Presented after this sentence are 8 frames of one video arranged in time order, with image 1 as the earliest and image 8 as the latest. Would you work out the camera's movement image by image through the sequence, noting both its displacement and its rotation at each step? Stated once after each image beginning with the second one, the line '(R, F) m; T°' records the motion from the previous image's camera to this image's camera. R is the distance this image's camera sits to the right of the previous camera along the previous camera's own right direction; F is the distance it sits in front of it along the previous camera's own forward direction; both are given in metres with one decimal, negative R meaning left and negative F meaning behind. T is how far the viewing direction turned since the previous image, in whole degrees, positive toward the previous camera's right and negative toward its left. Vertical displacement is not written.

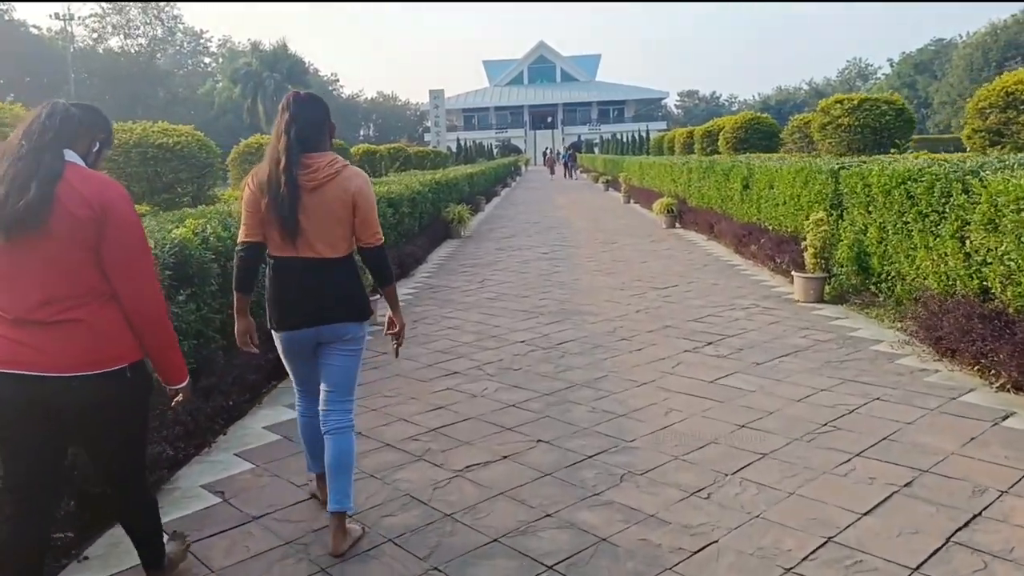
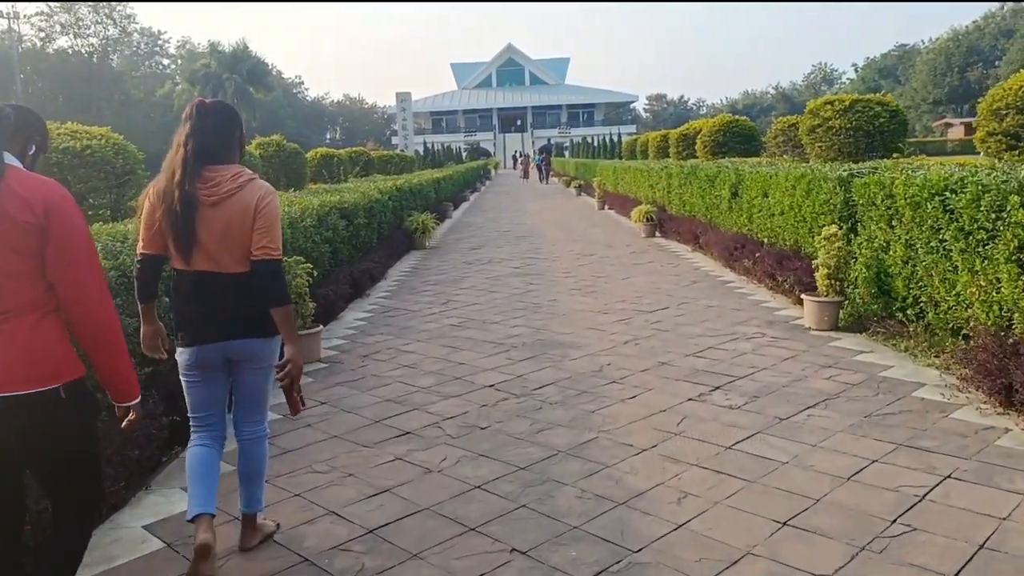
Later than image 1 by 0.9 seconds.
(0.0, +0.9) m; +2°
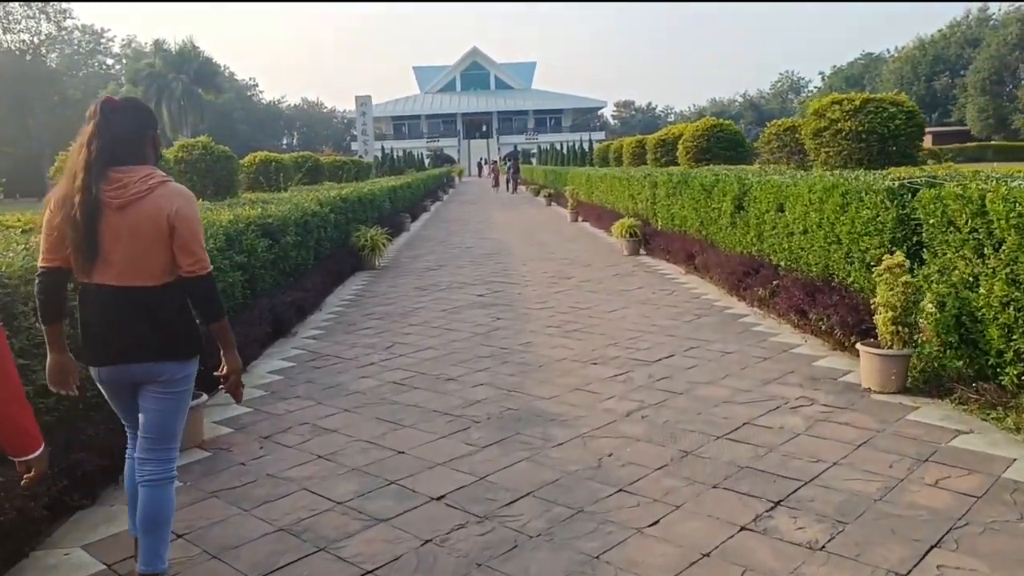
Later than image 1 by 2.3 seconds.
(0.0, +1.4) m; +2°
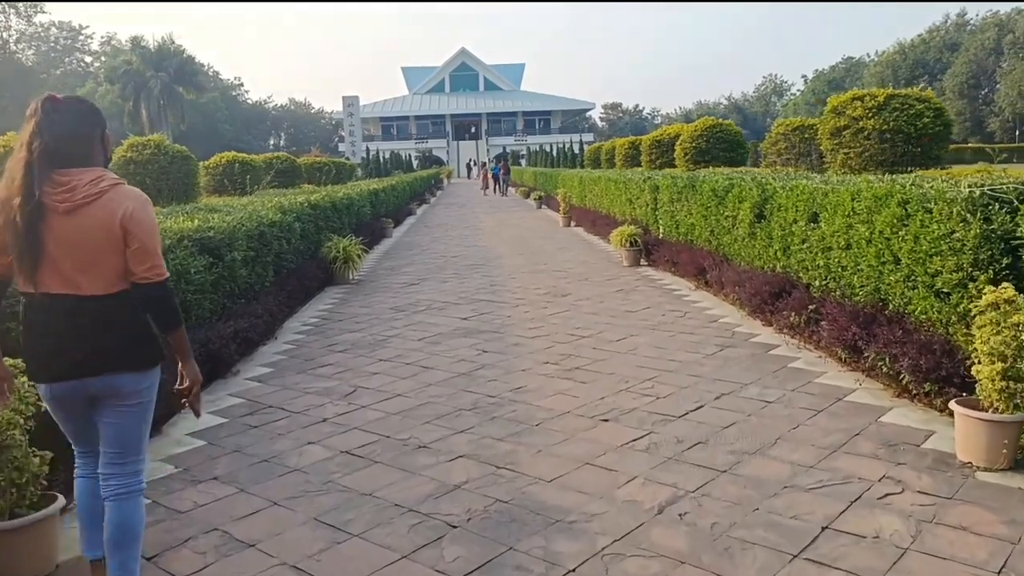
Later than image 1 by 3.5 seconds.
(0.0, +1.0) m; +1°
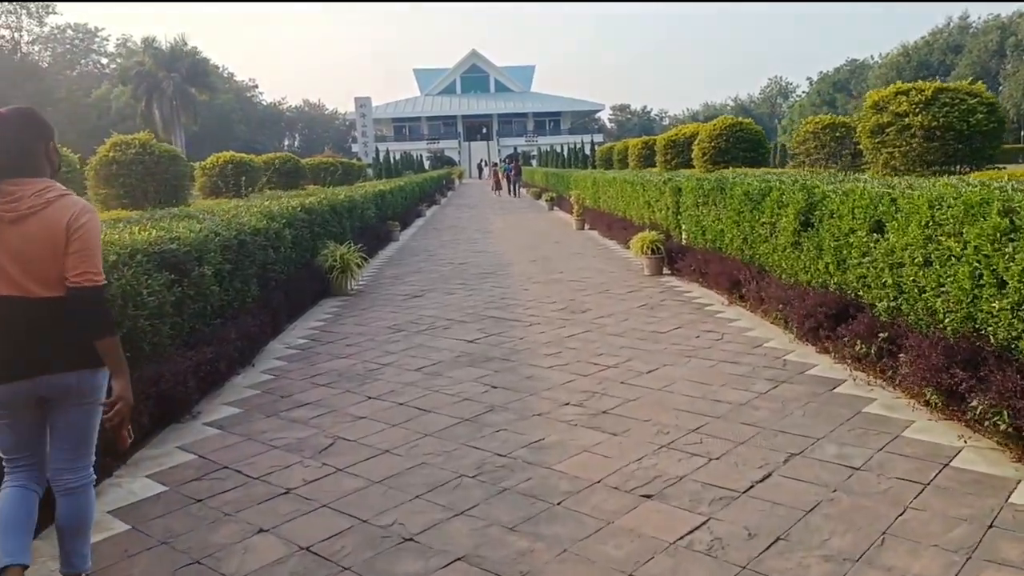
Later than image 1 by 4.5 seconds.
(0.0, +0.9) m; -1°
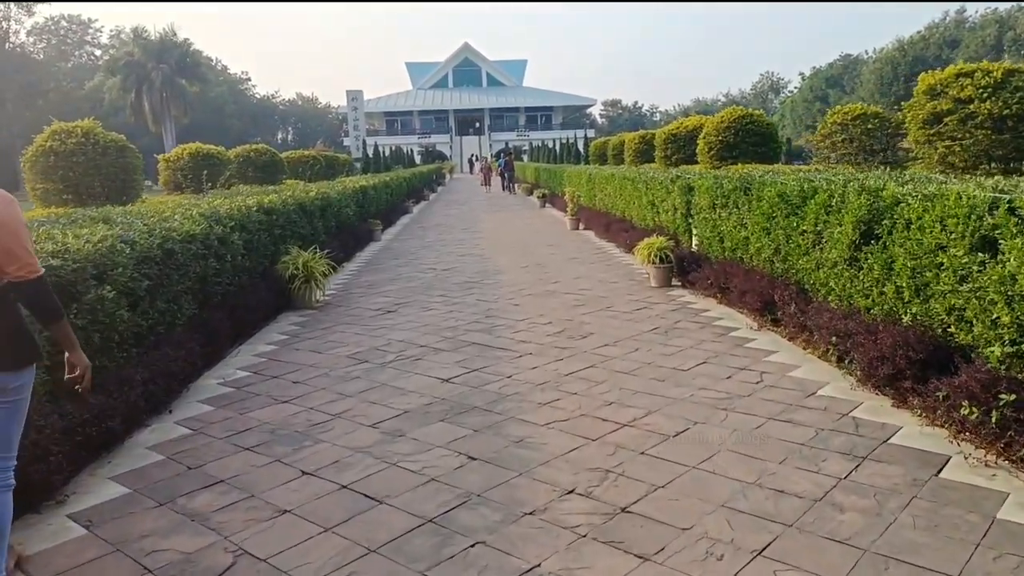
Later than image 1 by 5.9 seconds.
(0.0, +1.2) m; 0°
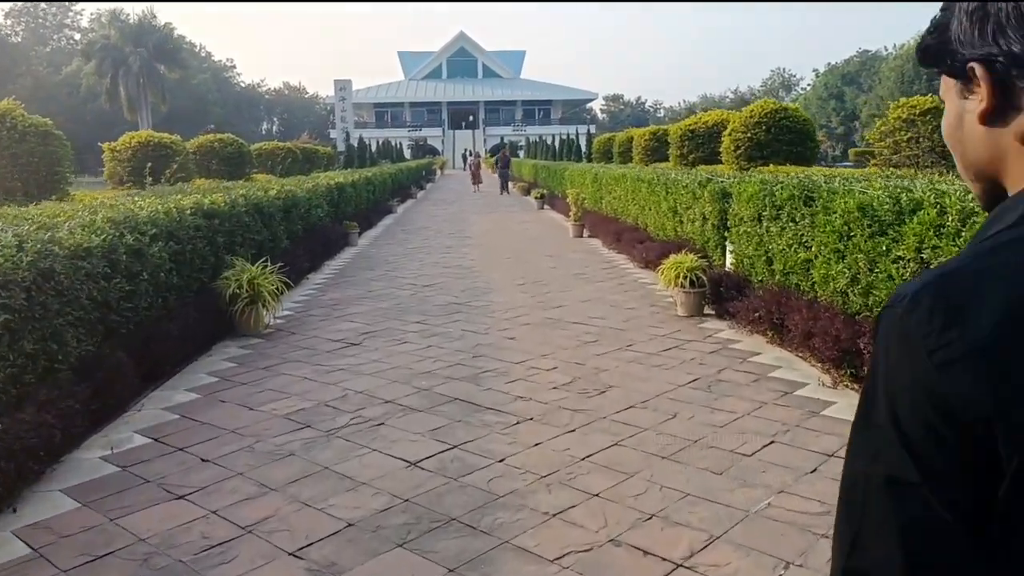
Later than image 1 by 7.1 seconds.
(0.0, +1.4) m; 0°
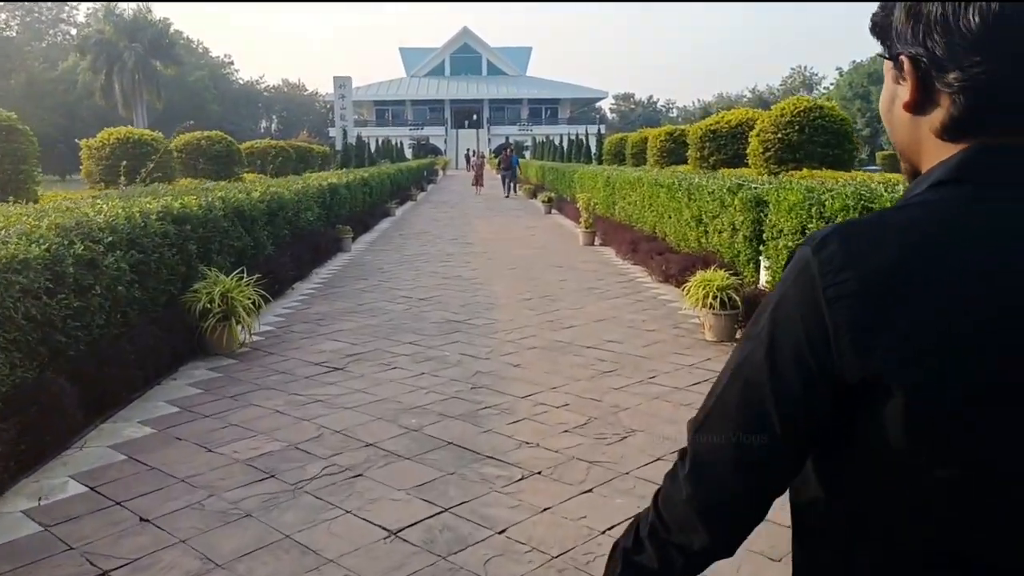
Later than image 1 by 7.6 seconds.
(0.0, +0.7) m; 0°
